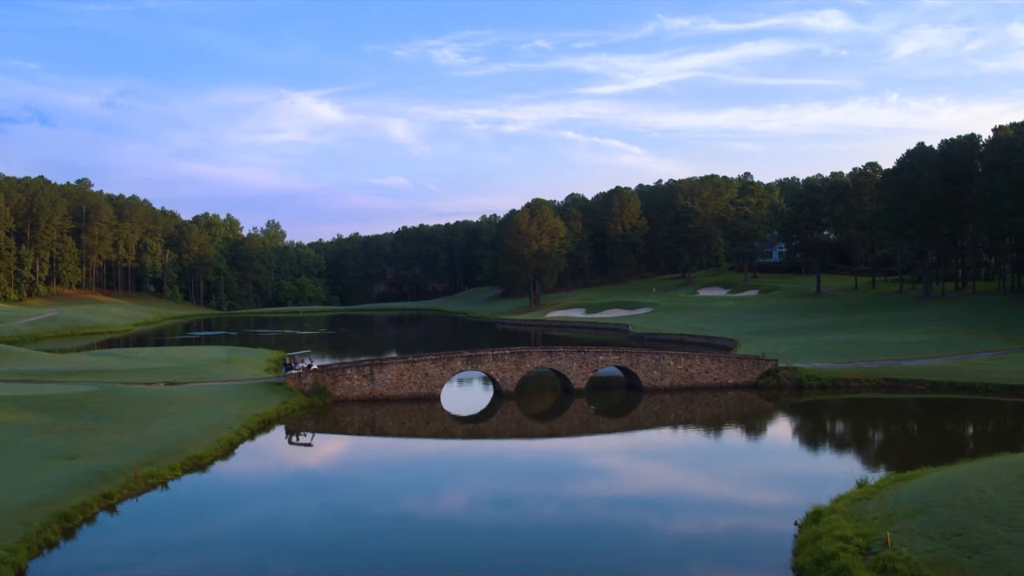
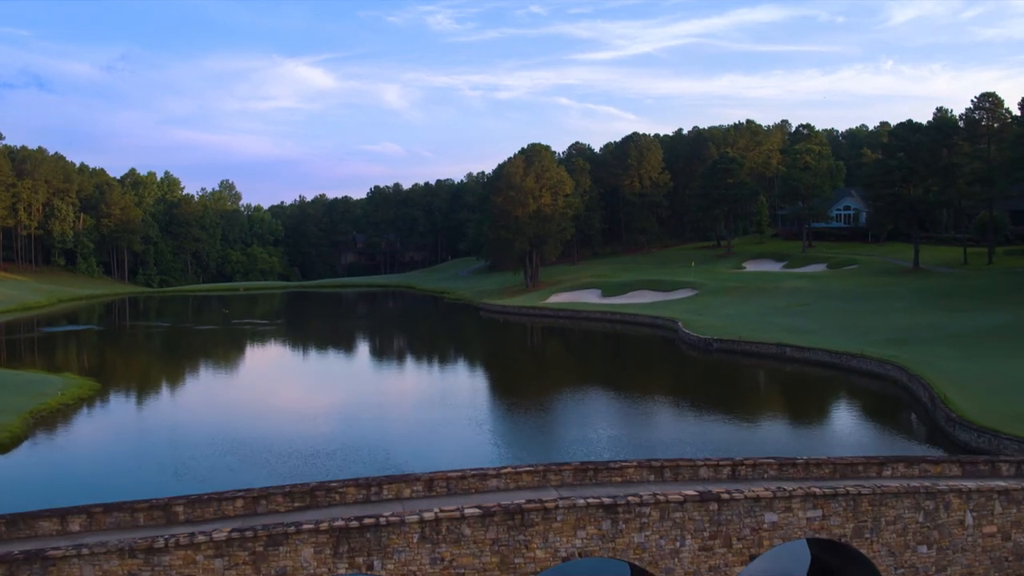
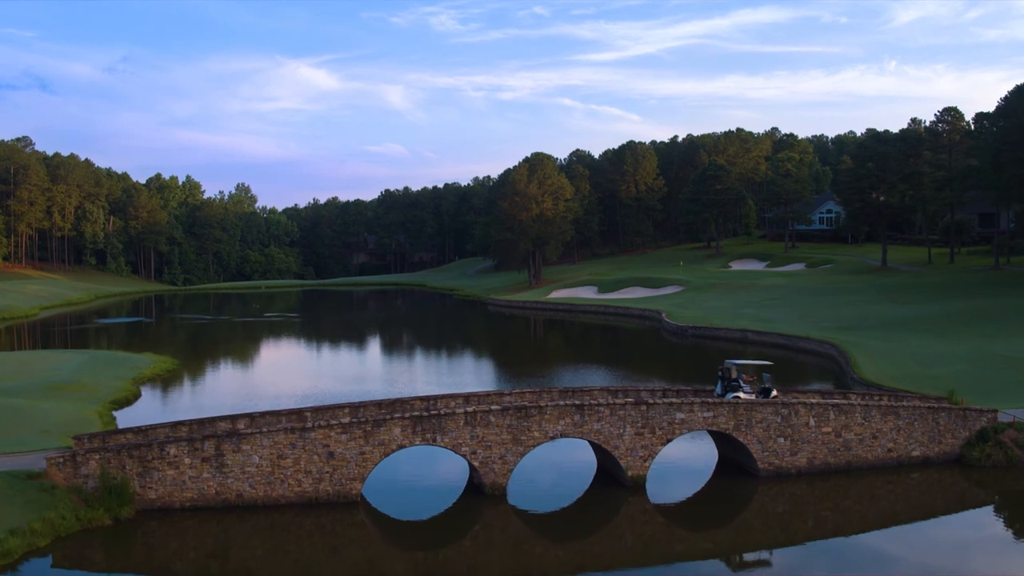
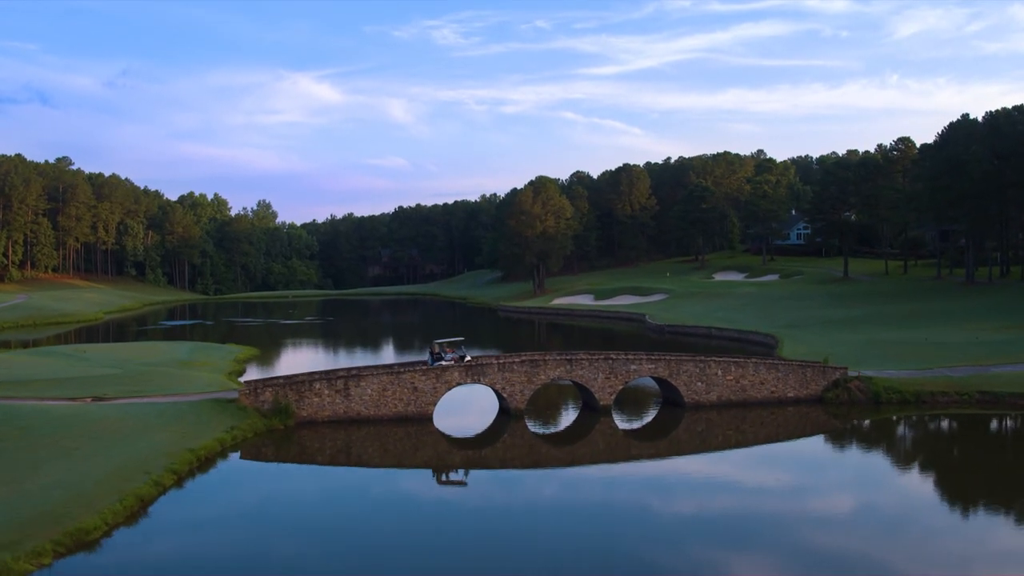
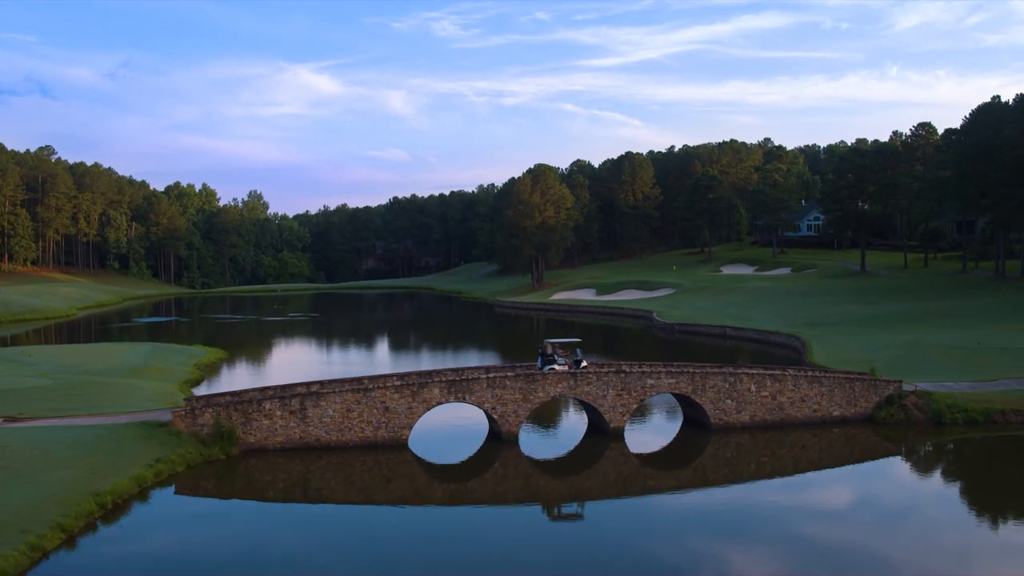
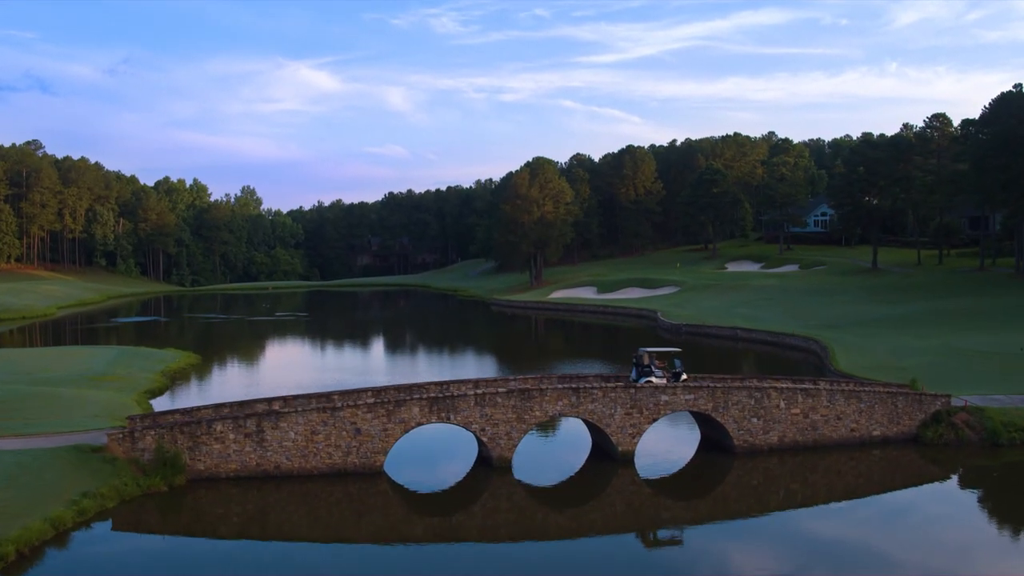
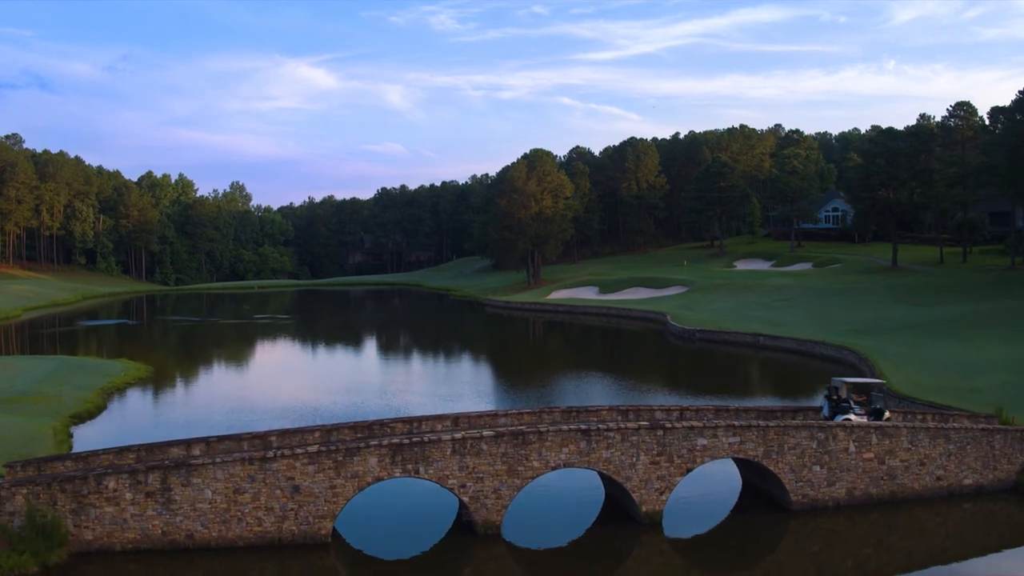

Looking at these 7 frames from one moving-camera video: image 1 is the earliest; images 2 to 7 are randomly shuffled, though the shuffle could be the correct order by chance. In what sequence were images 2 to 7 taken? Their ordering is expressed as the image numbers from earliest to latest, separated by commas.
4, 5, 6, 3, 7, 2
